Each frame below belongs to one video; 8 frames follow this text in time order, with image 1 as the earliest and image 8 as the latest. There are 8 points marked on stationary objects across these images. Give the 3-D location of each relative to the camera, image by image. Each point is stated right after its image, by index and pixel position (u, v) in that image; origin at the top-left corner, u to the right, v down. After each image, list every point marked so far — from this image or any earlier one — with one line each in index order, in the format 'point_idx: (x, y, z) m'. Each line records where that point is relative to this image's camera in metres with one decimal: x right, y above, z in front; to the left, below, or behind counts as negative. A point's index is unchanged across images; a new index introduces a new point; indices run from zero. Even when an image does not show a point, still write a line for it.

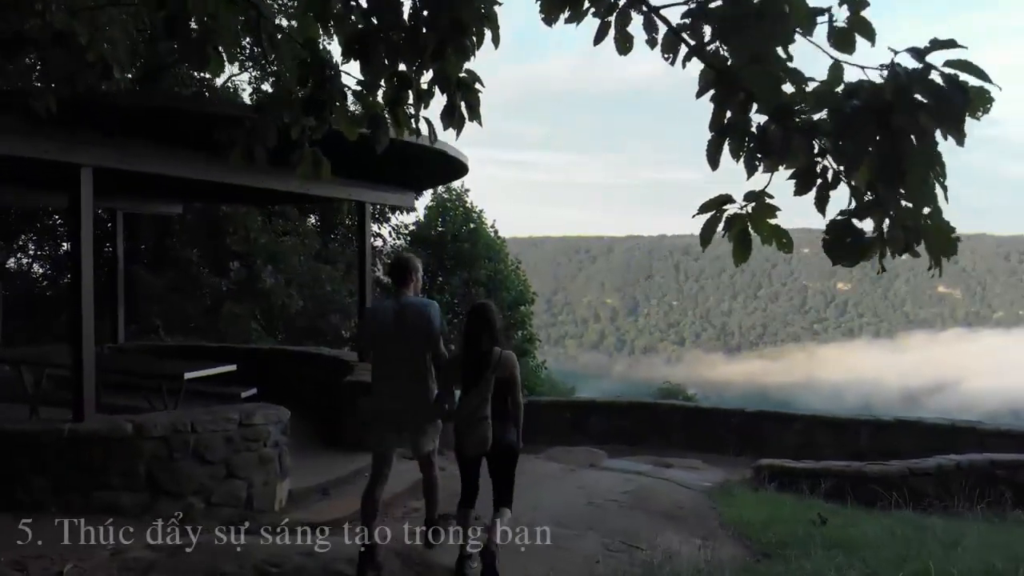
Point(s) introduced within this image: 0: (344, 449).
0: (-1.1, -1.0, +5.3) m
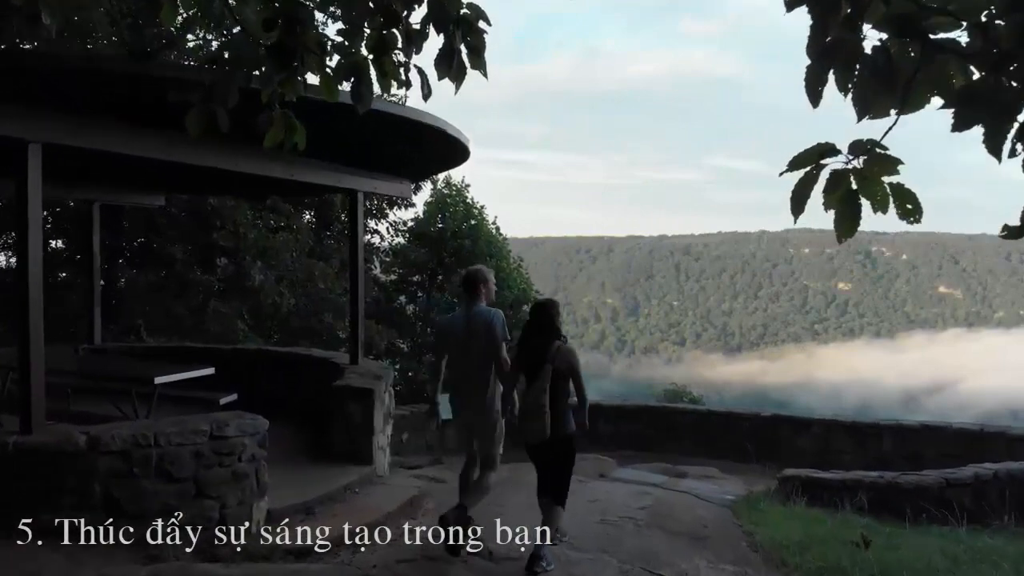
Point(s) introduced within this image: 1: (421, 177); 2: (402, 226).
0: (-1.0, -1.0, +4.8) m
1: (-0.7, +0.9, +6.4) m
2: (-1.7, +1.0, +12.9) m
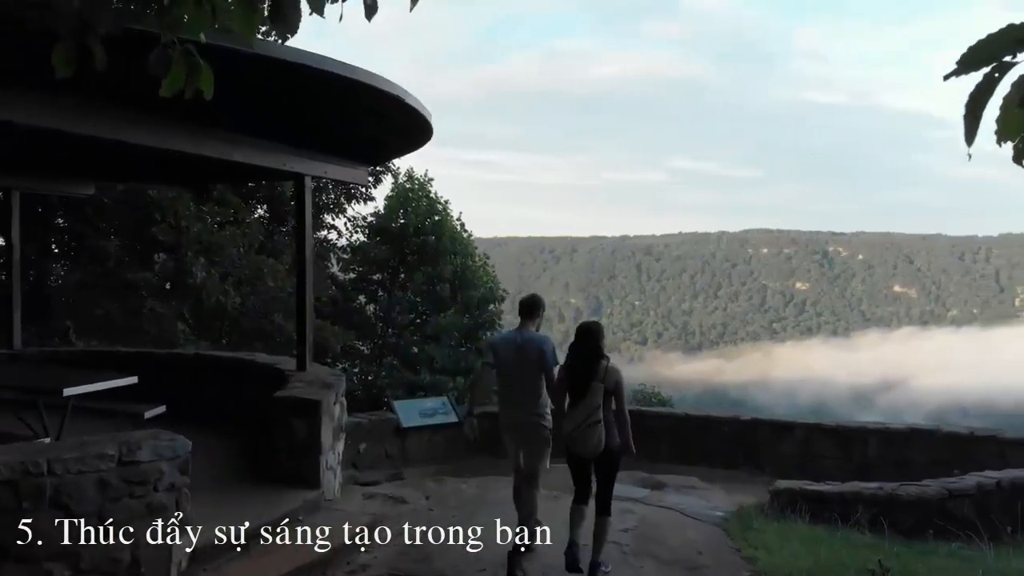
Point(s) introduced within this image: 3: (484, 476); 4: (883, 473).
0: (-1.2, -1.0, +4.2) m
1: (-1.0, +0.9, +5.8) m
2: (-2.2, +1.0, +12.2) m
3: (-0.3, -1.8, +7.8) m
4: (+3.6, -1.8, +8.2) m
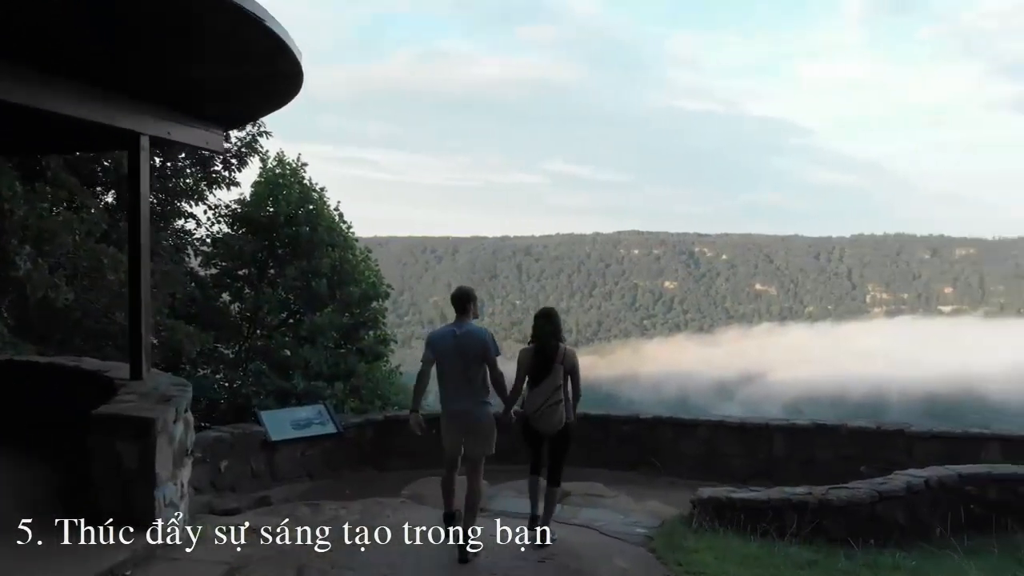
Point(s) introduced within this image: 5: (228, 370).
0: (-1.6, -0.9, +3.2) m
1: (-1.6, +0.9, +4.9) m
2: (-3.8, +1.0, +11.0) m
3: (-1.2, -1.7, +6.9) m
4: (+2.6, -1.7, +7.9) m
5: (-3.4, -1.0, +10.2) m
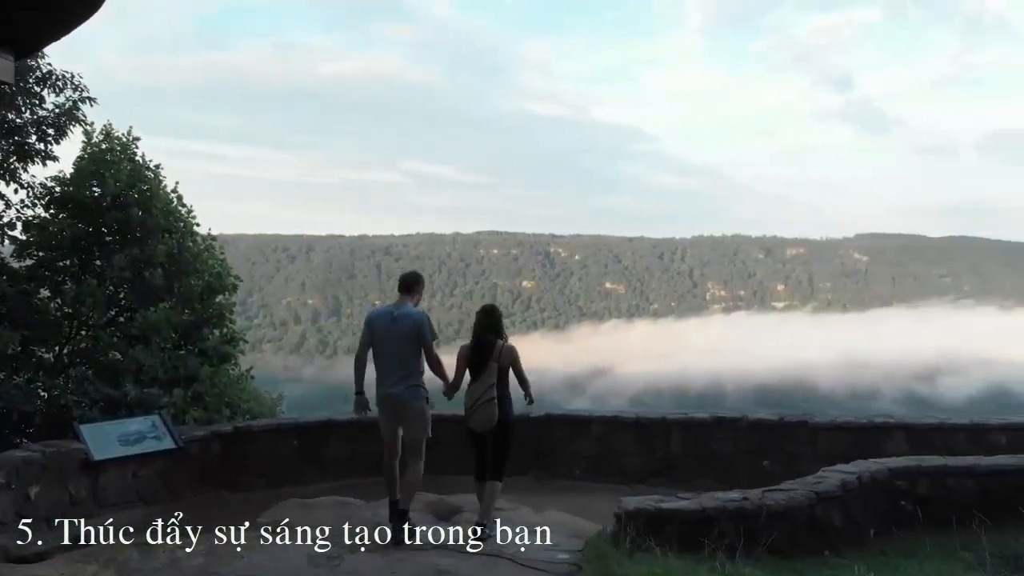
0: (-1.8, -0.8, +2.1) m
1: (-2.1, +1.0, +3.7) m
2: (-5.3, +1.1, +9.4) m
3: (-2.0, -1.6, +5.8) m
4: (+1.5, -1.6, +7.3) m
5: (-4.8, -0.9, +8.6) m
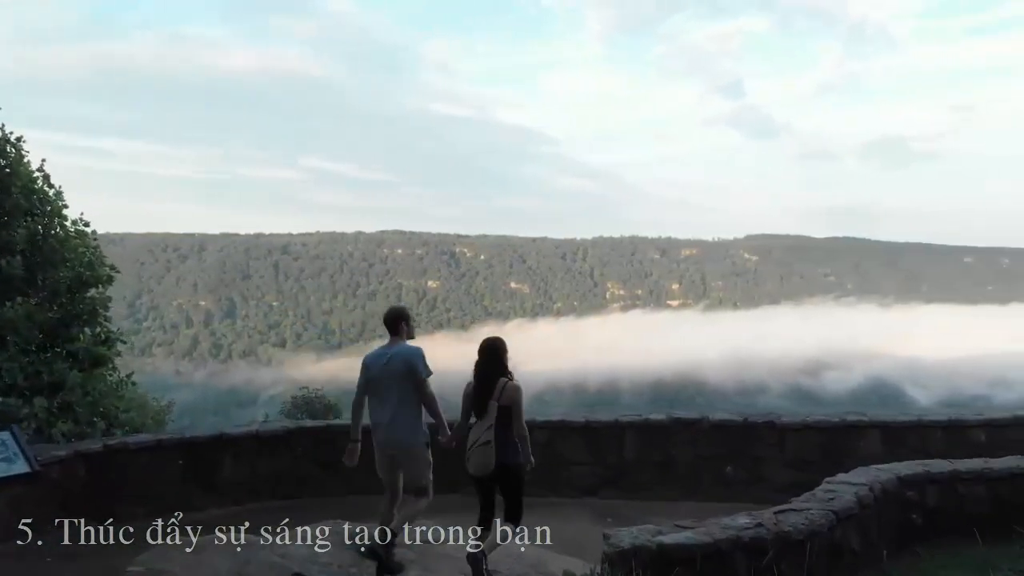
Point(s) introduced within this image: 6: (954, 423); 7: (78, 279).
0: (-1.7, -0.7, +0.9) m
1: (-2.2, +1.1, +2.4) m
2: (-6.0, +1.2, +7.8) m
3: (-2.3, -1.5, +4.5) m
4: (+1.0, -1.5, +6.5) m
5: (-5.4, -0.8, +7.1) m
6: (+3.3, -1.0, +6.2) m
7: (-4.1, +0.1, +8.0) m
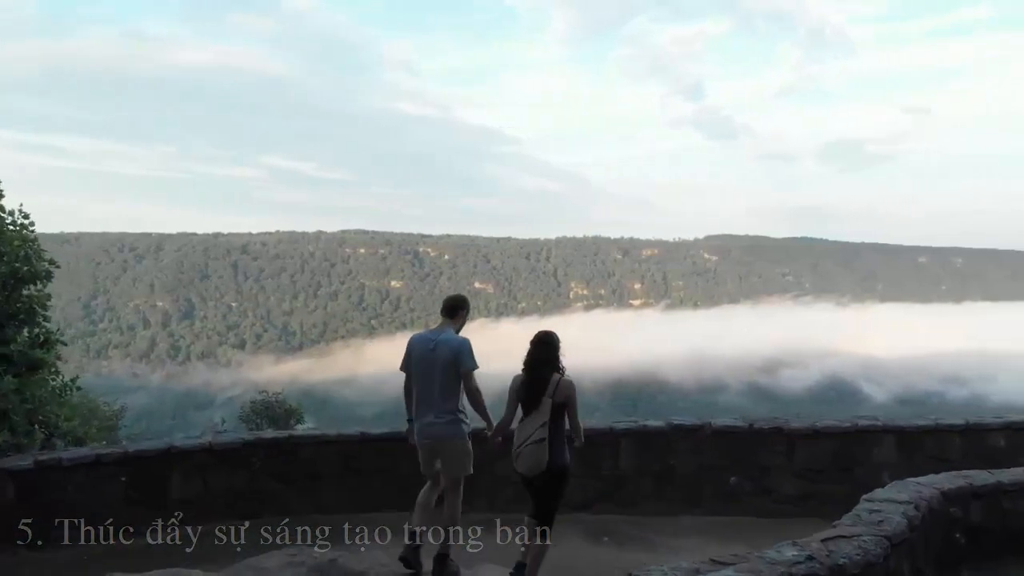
0: (-1.6, -0.7, +0.2) m
1: (-2.1, +1.2, +1.8) m
2: (-6.1, +1.2, +6.9) m
3: (-2.4, -1.5, +3.8) m
4: (+0.9, -1.4, +5.9) m
5: (-5.5, -0.8, +6.2) m
6: (+3.2, -0.9, +5.8) m
7: (-4.3, +0.1, +7.2) m
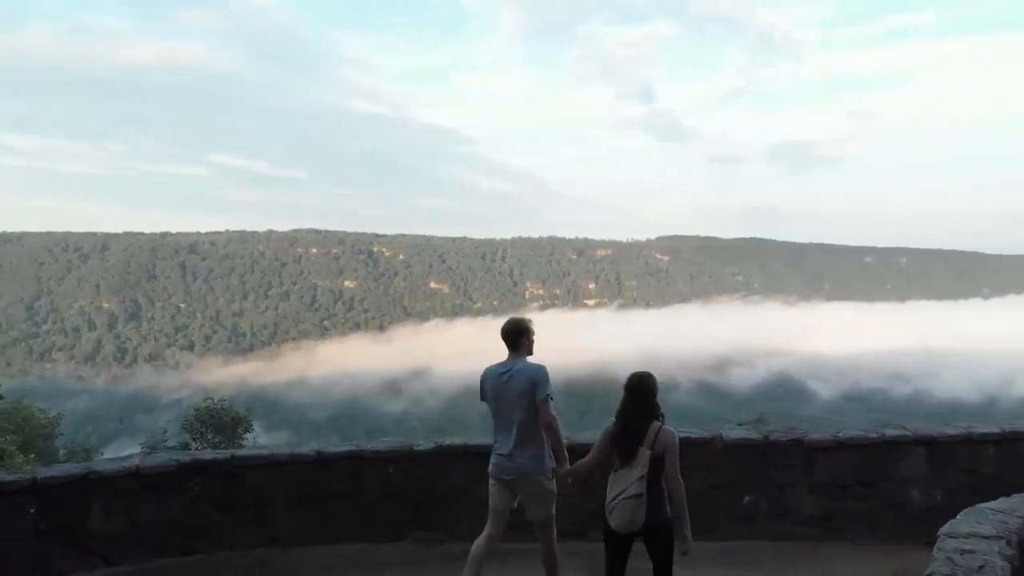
0: (-1.4, -0.7, -0.6) m
1: (-2.0, +1.2, +0.9) m
2: (-6.3, +1.2, +5.8) m
3: (-2.3, -1.4, +2.9) m
4: (+0.8, -1.4, +5.2) m
5: (-5.7, -0.8, +5.2) m
6: (+3.1, -0.9, +5.2) m
7: (-4.4, +0.2, +6.2) m
